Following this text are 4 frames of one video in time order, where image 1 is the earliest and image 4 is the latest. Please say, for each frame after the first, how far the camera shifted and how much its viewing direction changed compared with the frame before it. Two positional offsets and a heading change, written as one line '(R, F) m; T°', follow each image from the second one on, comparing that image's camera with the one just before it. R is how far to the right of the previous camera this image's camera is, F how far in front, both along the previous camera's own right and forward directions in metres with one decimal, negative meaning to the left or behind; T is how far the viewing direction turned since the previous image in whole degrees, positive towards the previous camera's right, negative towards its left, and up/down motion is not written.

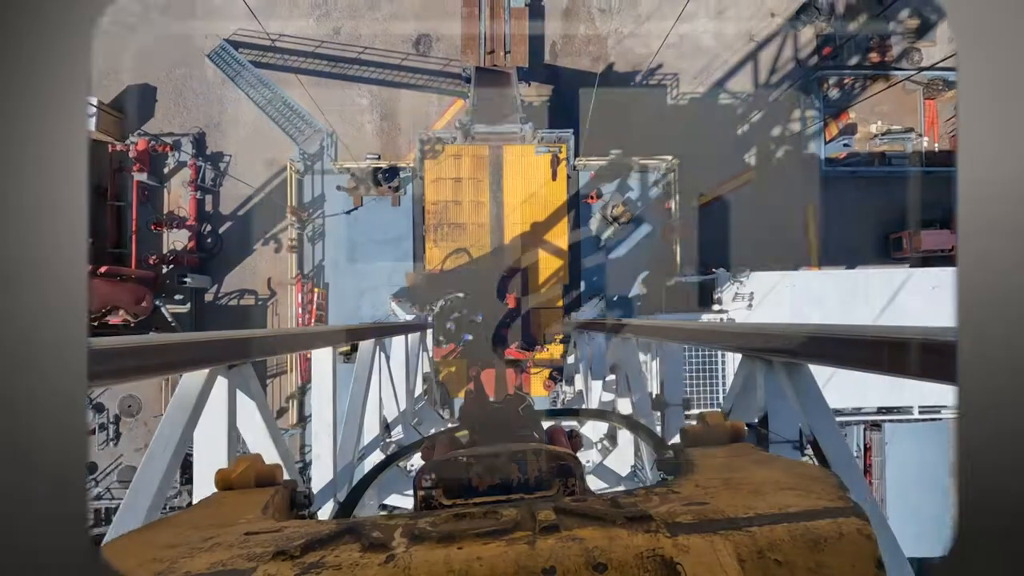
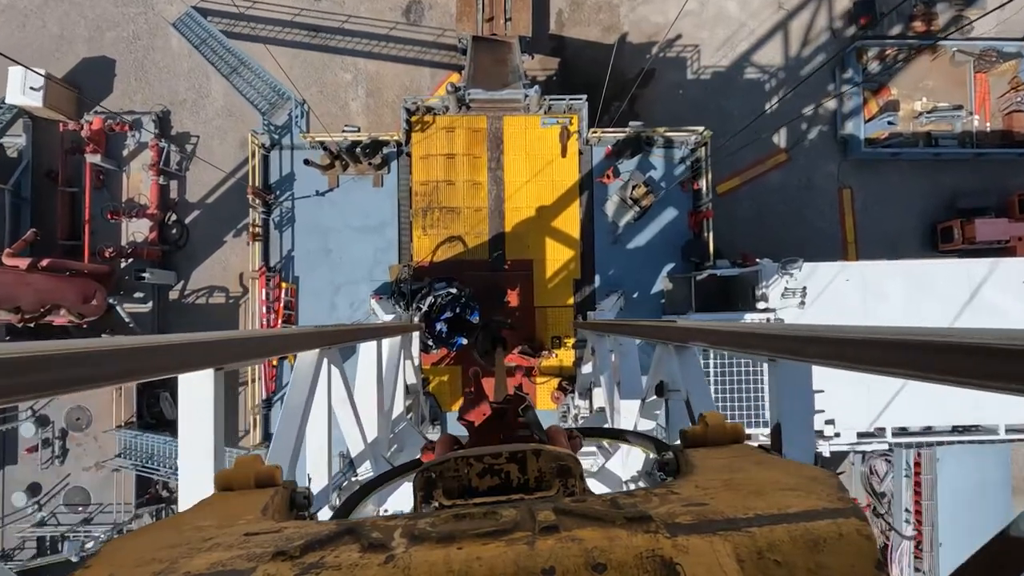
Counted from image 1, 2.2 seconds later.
(0.0, +1.6) m; 0°
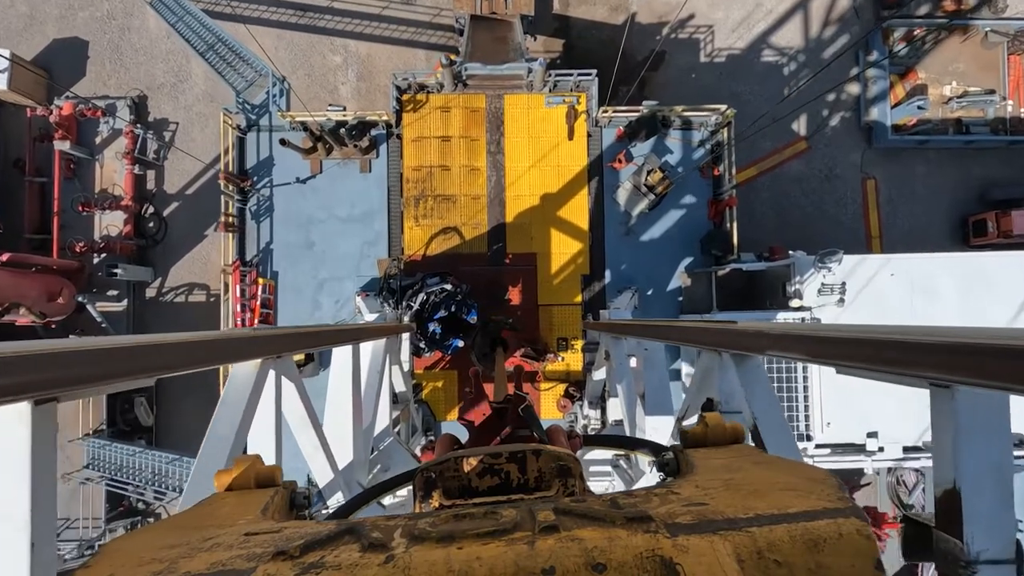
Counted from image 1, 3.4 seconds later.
(0.0, +0.9) m; 0°
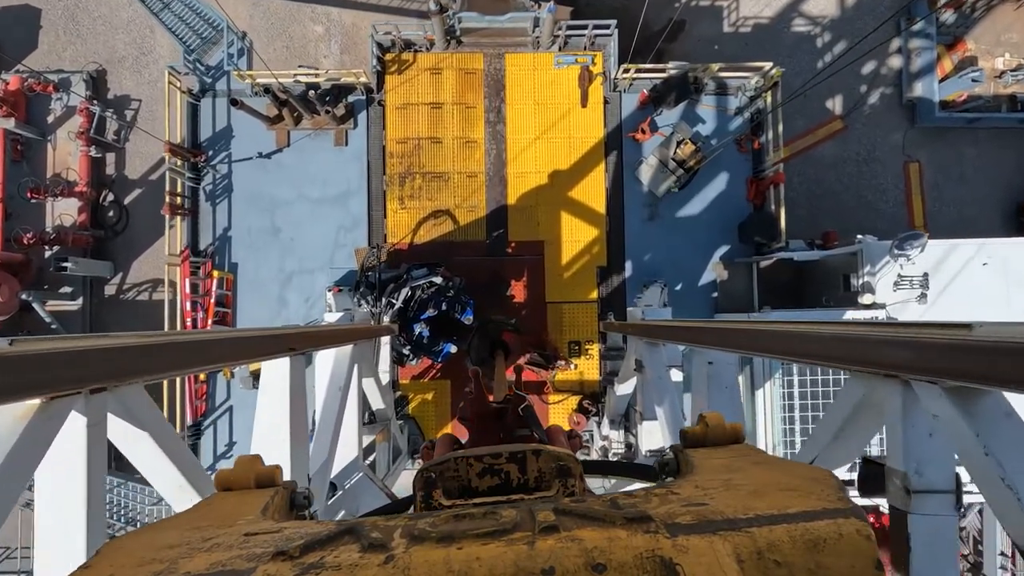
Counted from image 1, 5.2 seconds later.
(0.0, +1.3) m; 0°
